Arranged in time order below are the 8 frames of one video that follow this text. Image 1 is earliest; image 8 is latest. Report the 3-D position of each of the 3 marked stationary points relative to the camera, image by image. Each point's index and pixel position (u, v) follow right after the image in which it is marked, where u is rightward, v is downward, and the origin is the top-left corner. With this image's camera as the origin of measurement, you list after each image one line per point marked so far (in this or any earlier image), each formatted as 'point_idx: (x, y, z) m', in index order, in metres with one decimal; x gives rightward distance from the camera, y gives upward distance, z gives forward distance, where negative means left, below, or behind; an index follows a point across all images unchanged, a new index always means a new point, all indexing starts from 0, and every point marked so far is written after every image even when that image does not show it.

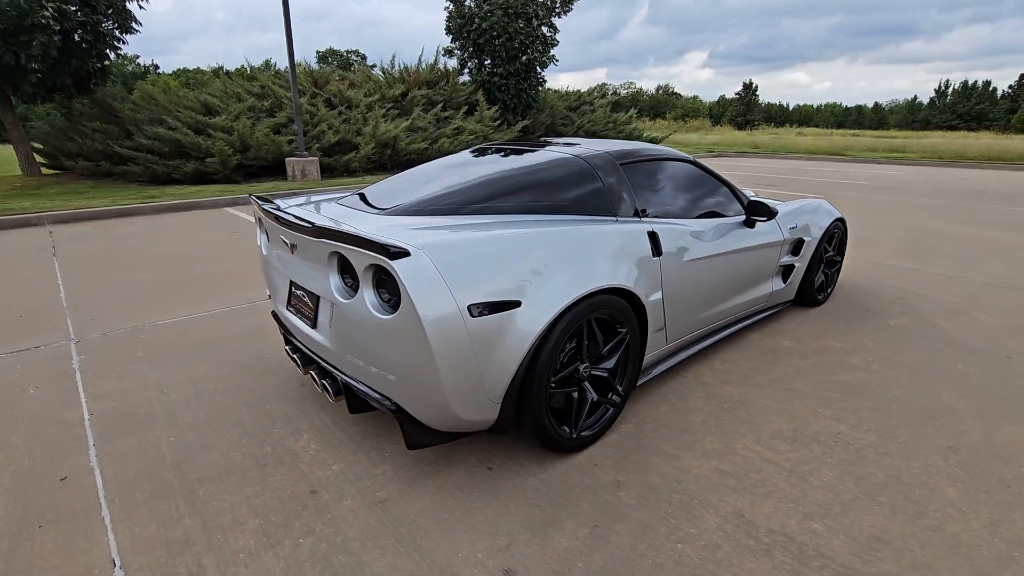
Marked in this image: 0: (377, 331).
0: (-0.6, -0.2, +2.3) m
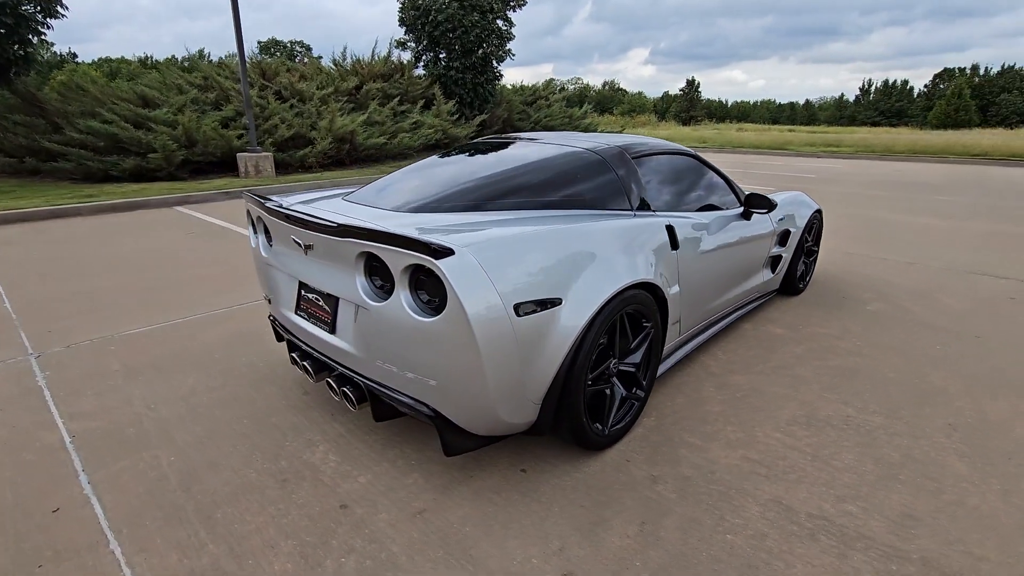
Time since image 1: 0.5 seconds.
0: (-0.4, -0.2, +2.2) m
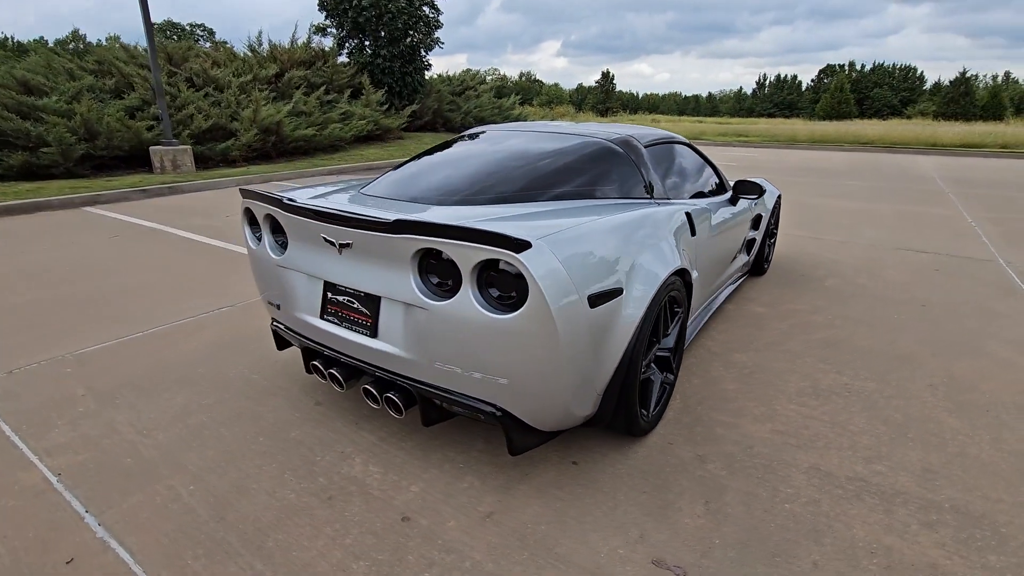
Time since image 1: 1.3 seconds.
0: (-0.1, -0.2, +2.1) m
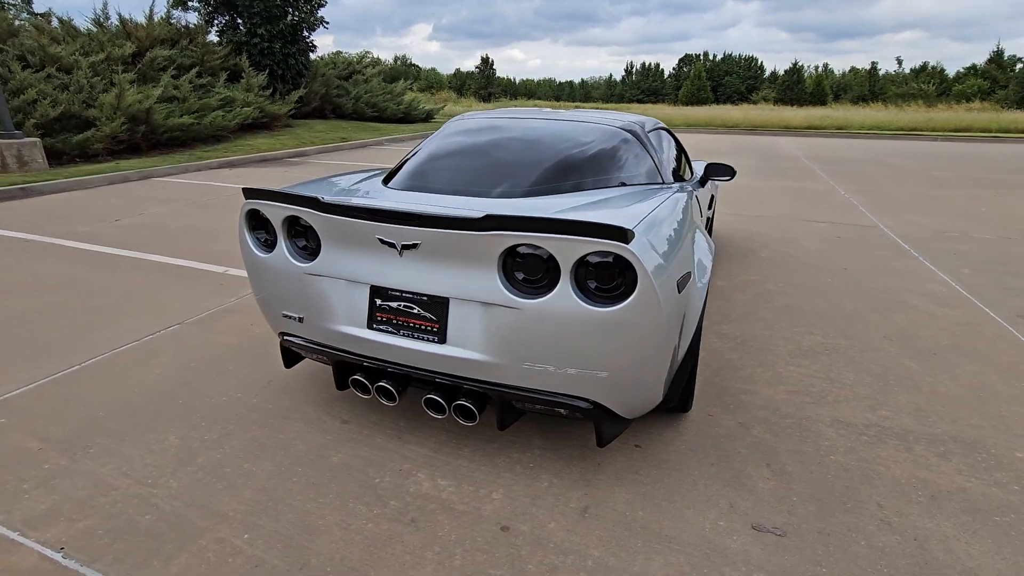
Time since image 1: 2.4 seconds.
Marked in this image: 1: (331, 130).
0: (+0.3, -0.2, +2.1) m
1: (-6.7, +5.8, +18.9) m
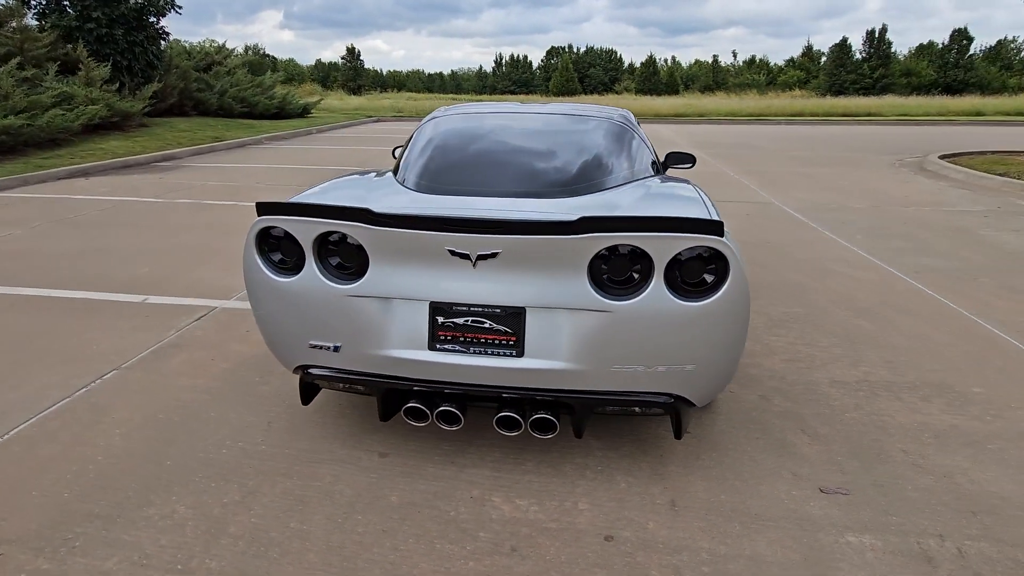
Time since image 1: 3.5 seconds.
0: (+0.7, -0.1, +2.1) m
1: (-10.3, +5.2, +16.8) m
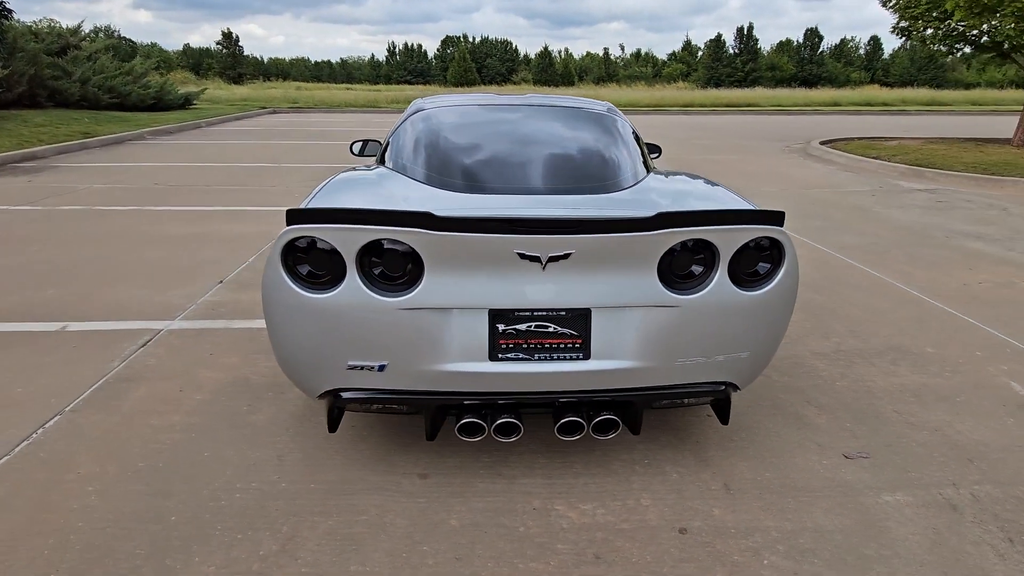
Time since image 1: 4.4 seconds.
0: (+0.9, -0.1, +2.1) m
1: (-12.8, +4.7, +14.5) m
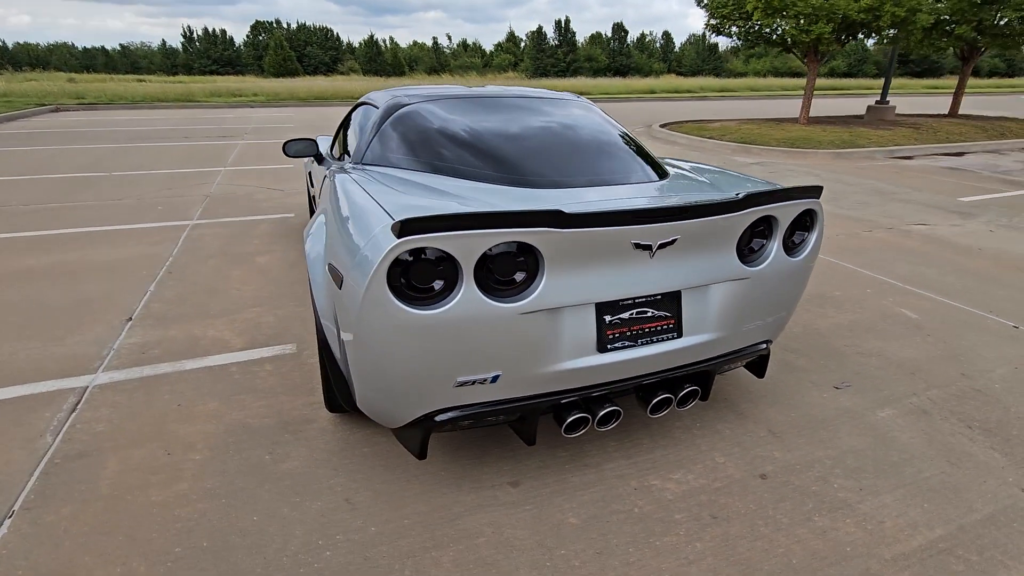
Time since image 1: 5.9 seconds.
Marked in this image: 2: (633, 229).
0: (+1.3, 0.0, +2.4) m
1: (-15.9, +3.1, +10.3) m
2: (+0.4, +0.2, +1.9) m
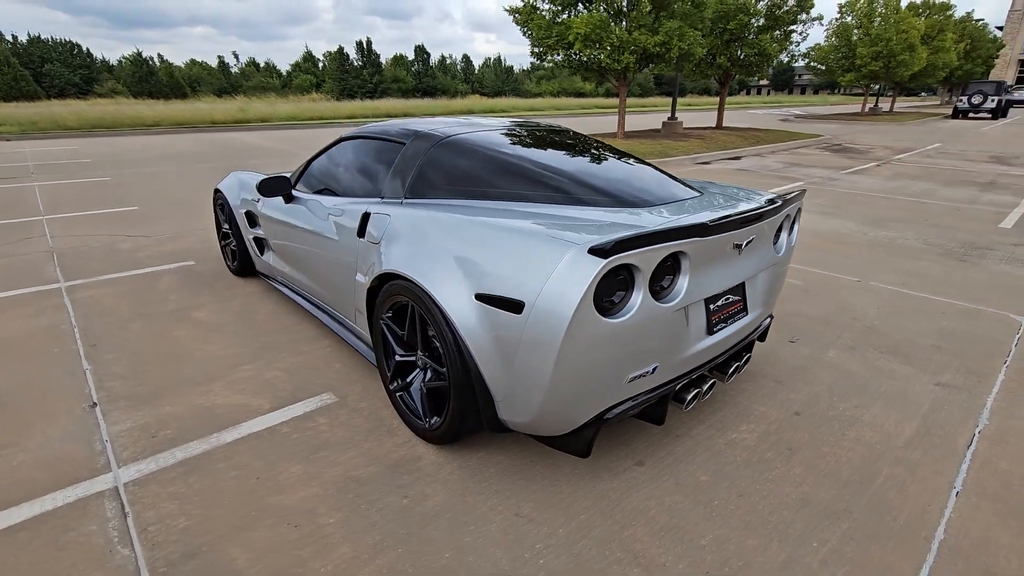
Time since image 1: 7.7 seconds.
0: (+1.7, +0.2, +3.2) m
1: (-17.4, +0.6, +5.0) m
2: (+1.0, +0.3, +2.5) m
